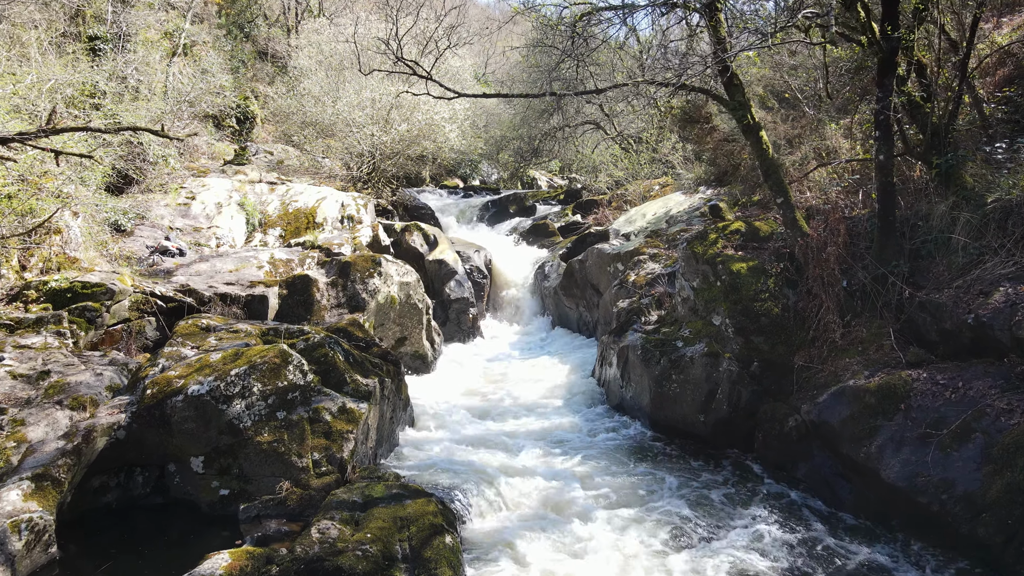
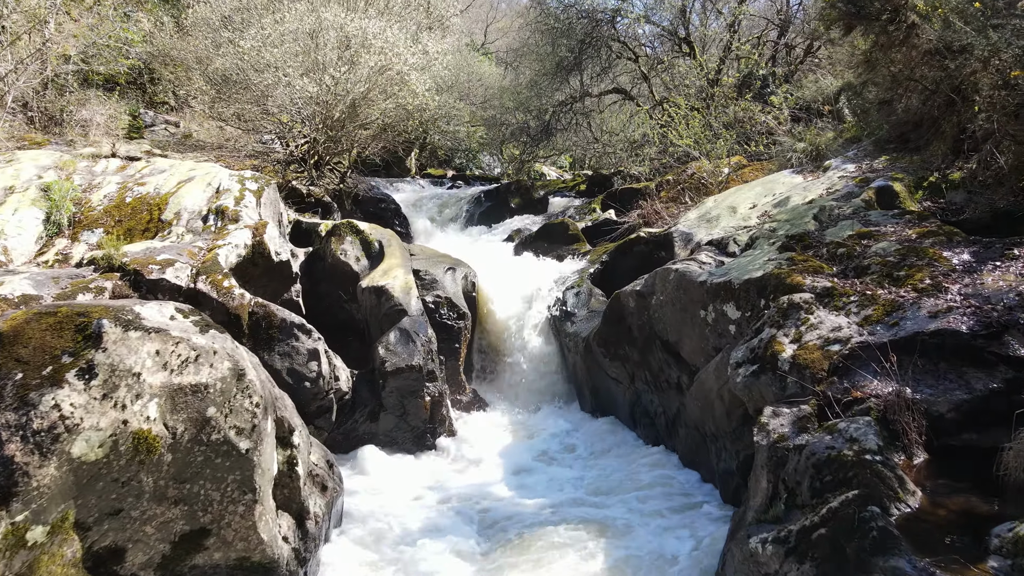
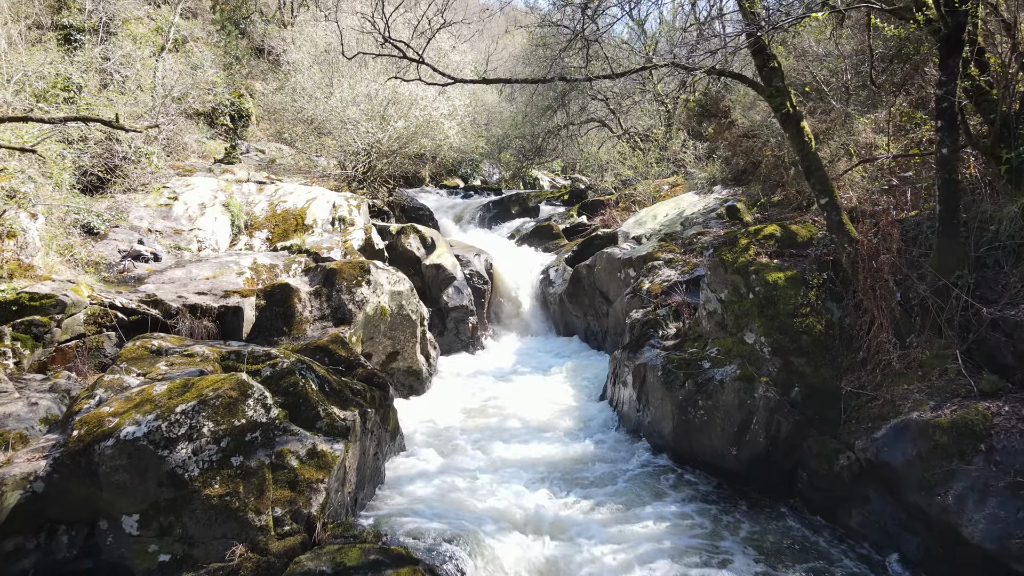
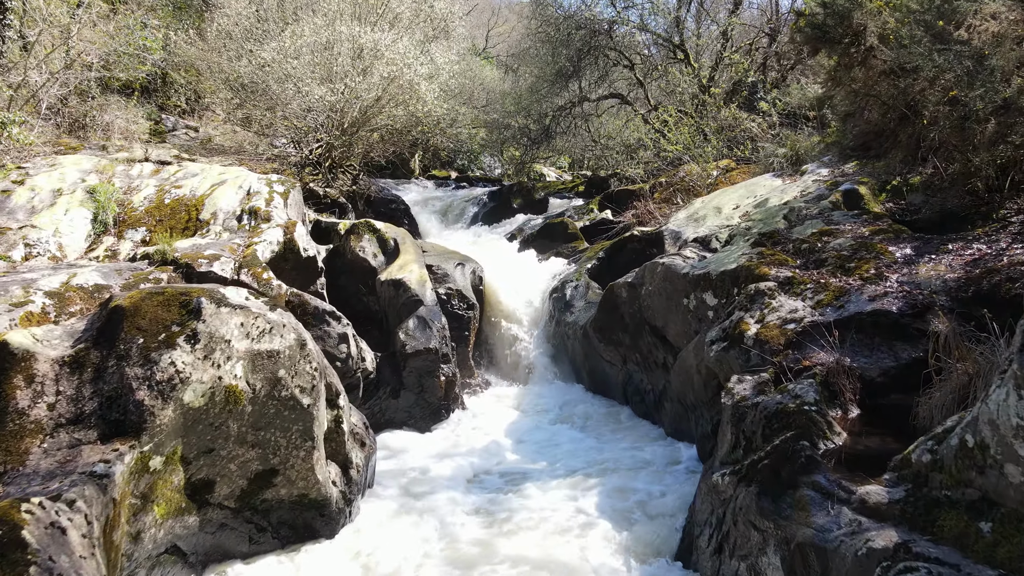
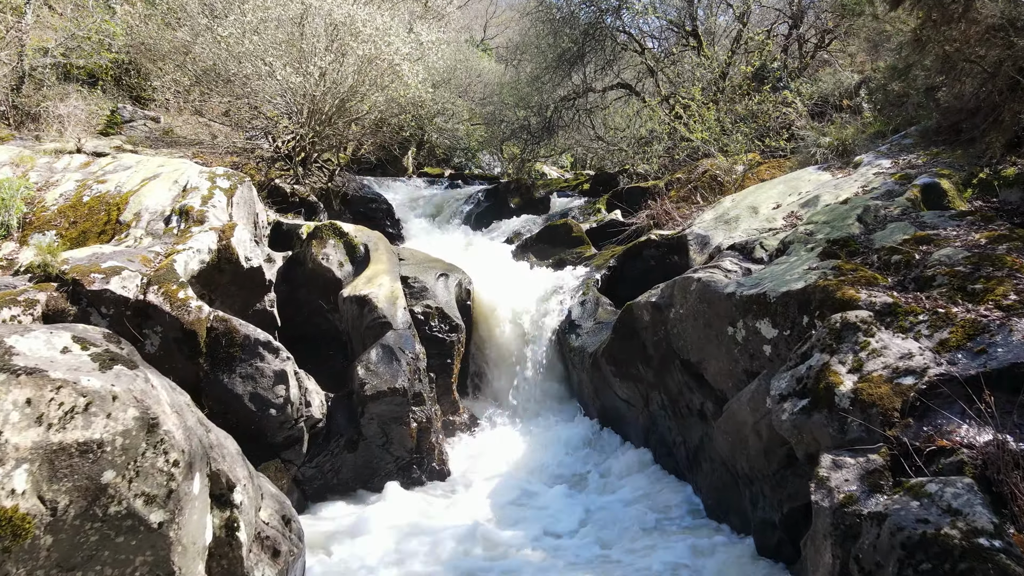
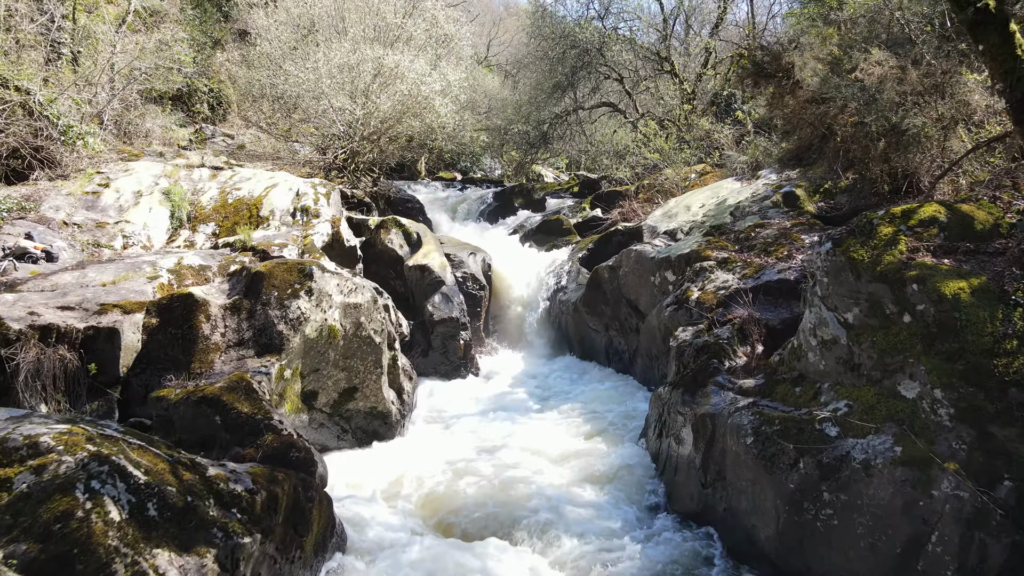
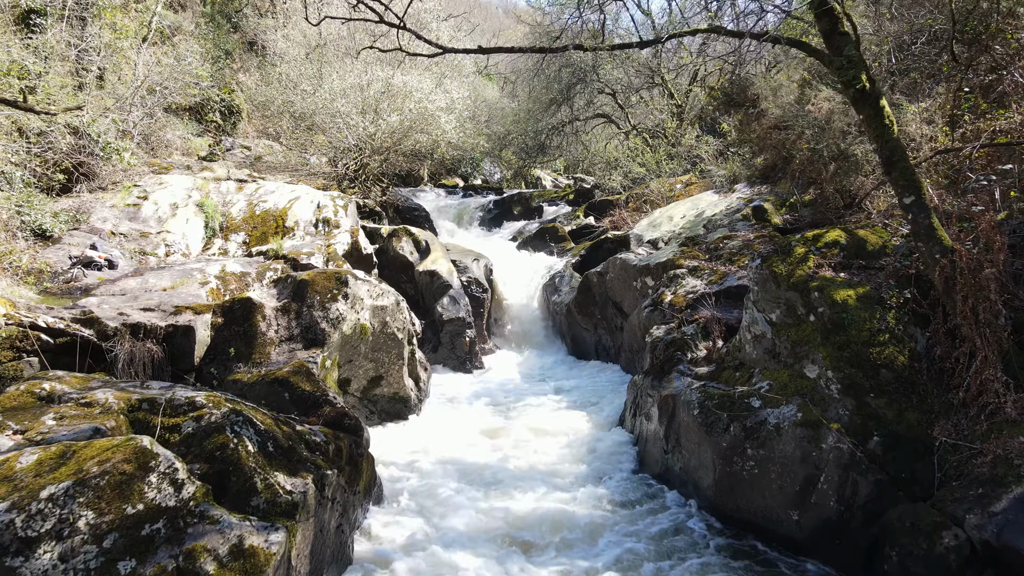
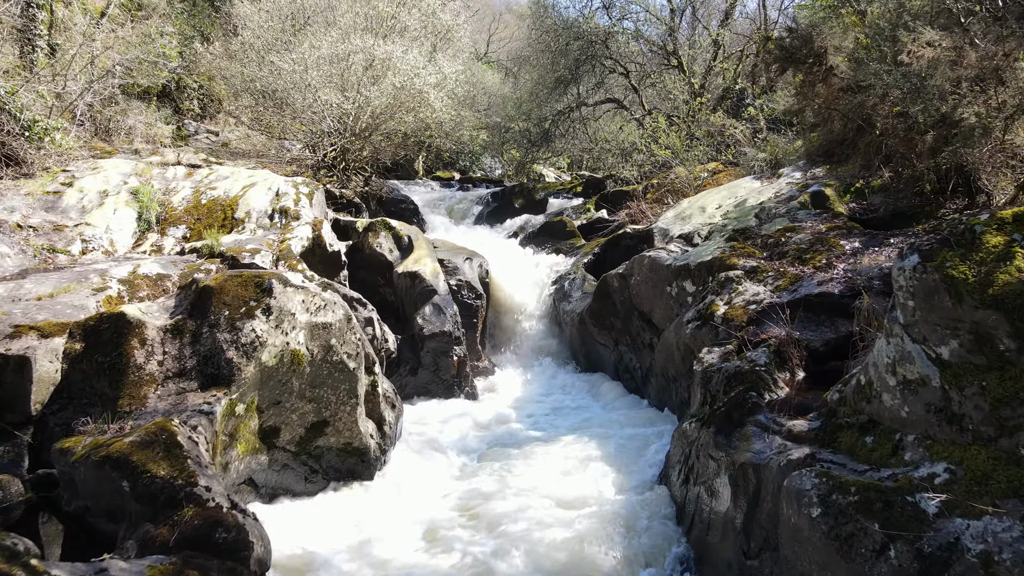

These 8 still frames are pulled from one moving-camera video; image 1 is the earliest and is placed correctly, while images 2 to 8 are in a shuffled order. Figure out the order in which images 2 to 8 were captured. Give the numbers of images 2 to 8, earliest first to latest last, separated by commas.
3, 7, 6, 8, 4, 2, 5
